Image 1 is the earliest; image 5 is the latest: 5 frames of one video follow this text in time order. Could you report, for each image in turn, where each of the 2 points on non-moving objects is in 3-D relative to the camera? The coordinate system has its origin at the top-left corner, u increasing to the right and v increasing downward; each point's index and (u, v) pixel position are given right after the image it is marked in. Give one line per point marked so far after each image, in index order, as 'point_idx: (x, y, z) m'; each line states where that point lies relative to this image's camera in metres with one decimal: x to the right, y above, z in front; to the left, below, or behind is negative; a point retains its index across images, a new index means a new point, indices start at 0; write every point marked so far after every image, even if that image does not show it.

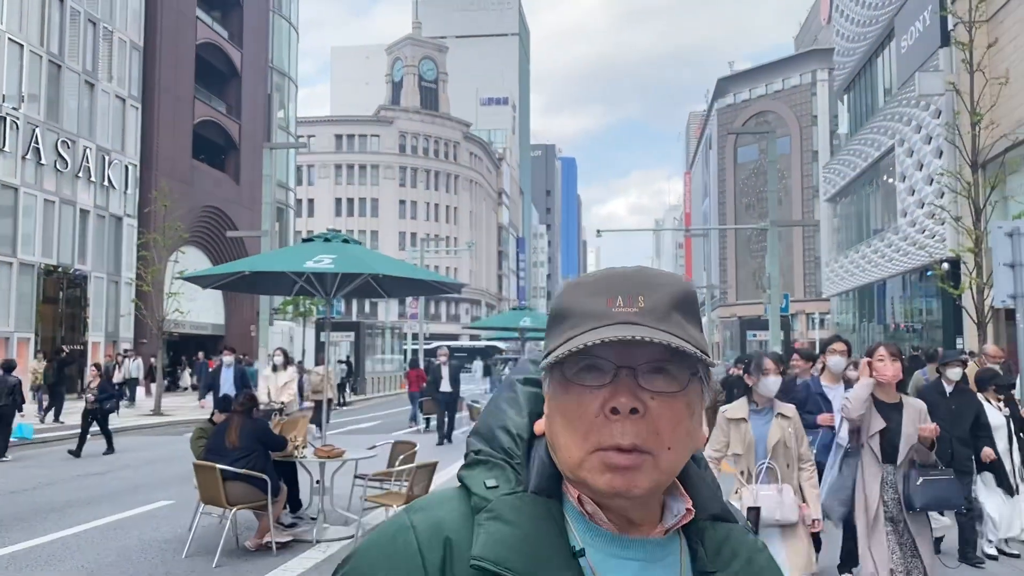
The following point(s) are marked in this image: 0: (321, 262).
0: (-1.7, +0.2, +8.0) m
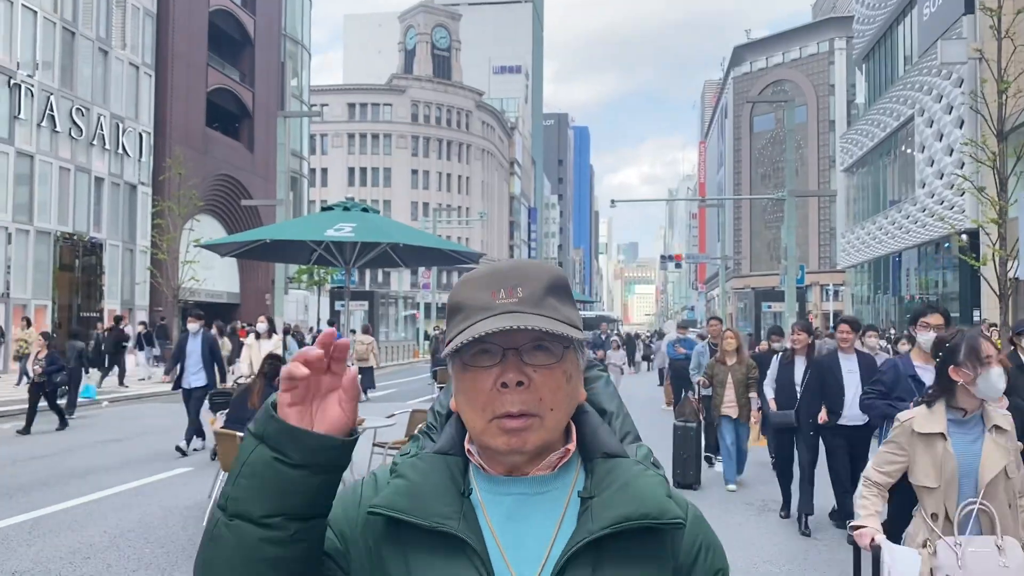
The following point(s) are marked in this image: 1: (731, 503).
0: (-1.5, +0.5, +8.0) m
1: (+2.1, -2.1, +8.6) m
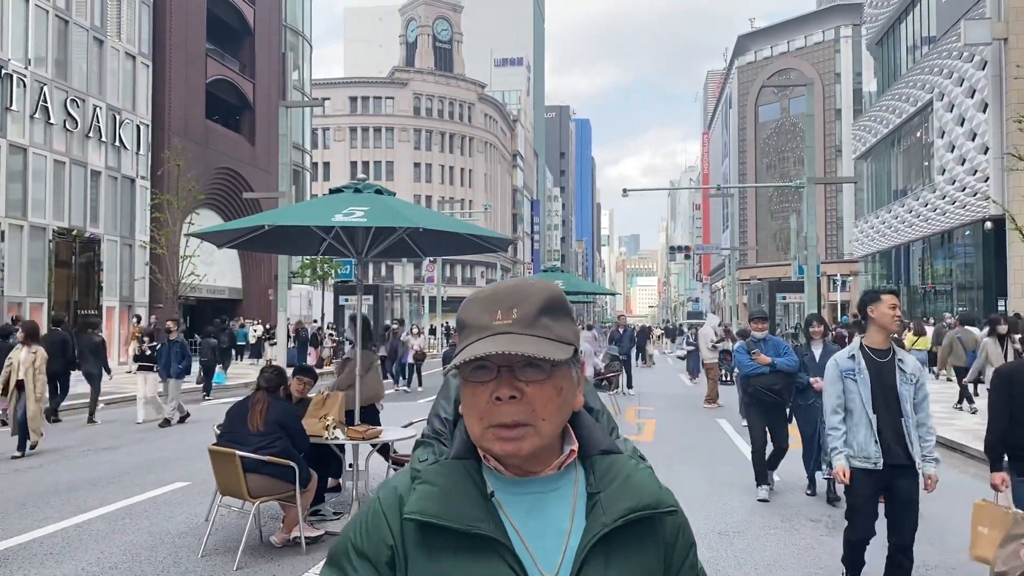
0: (-1.3, +0.6, +7.1) m
1: (+2.4, -2.0, +7.6) m
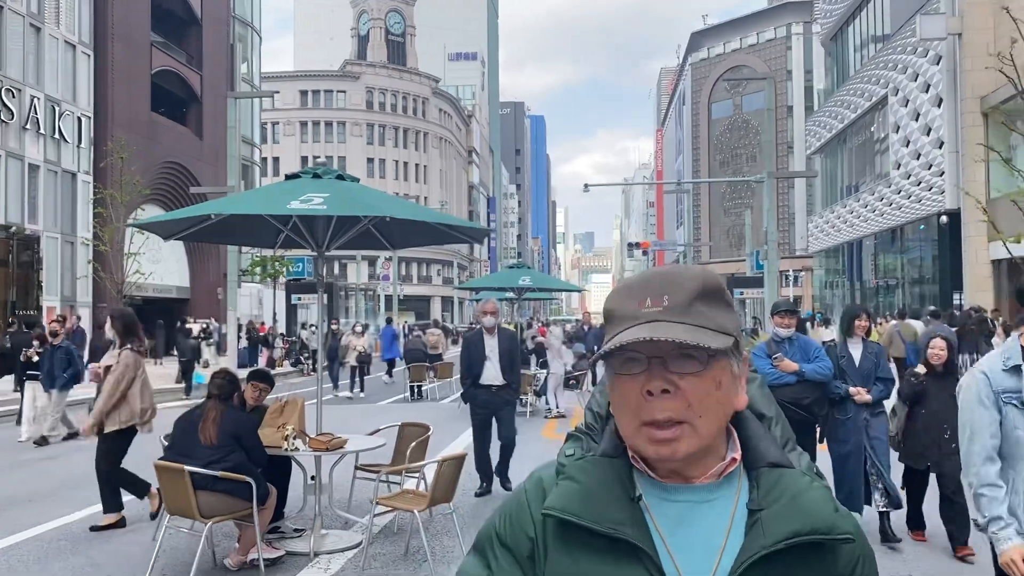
0: (-1.4, +0.6, +6.4) m
1: (+2.2, -1.9, +7.2) m
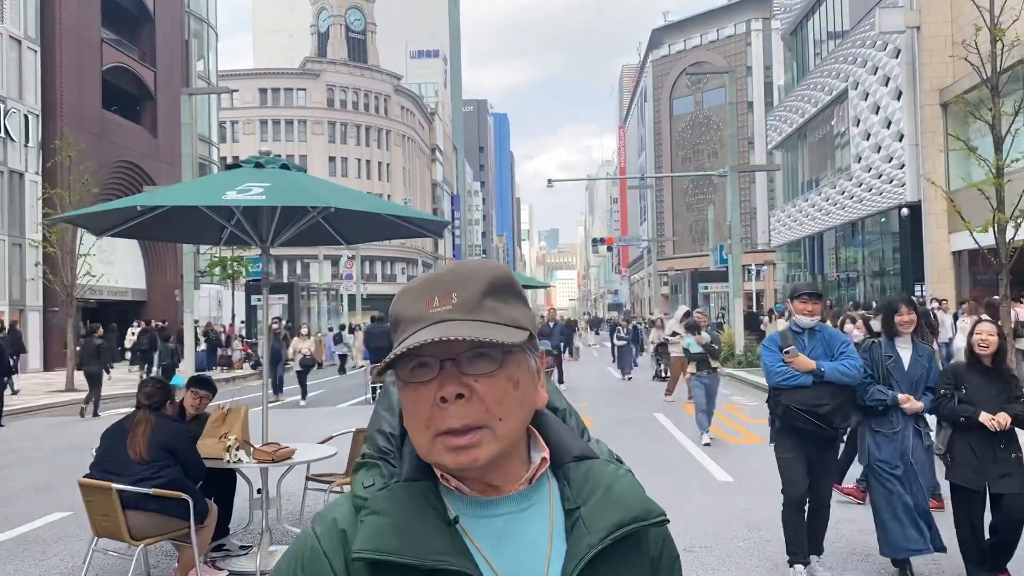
0: (-1.7, +0.6, +6.0) m
1: (+1.9, -1.9, +6.9) m
